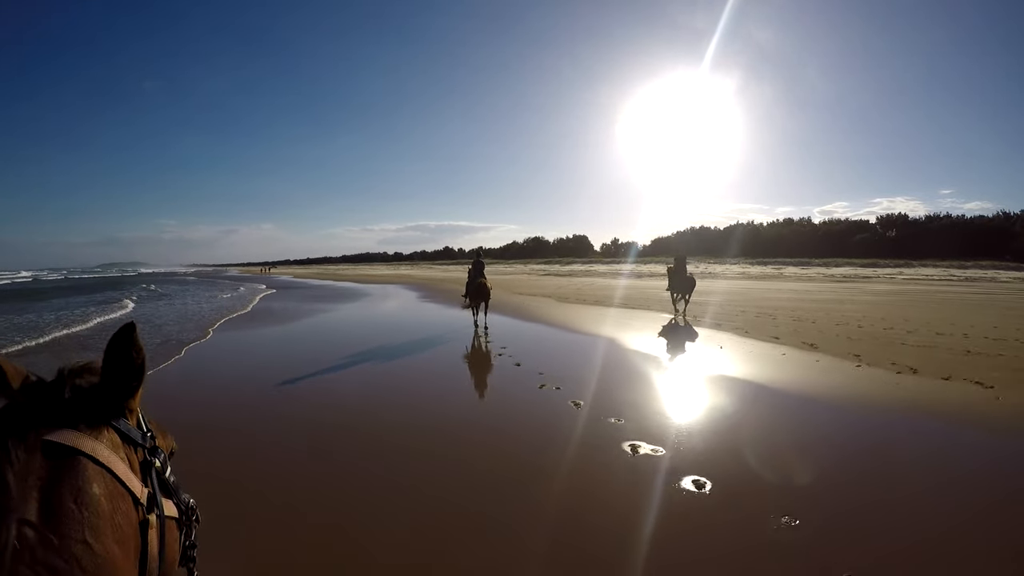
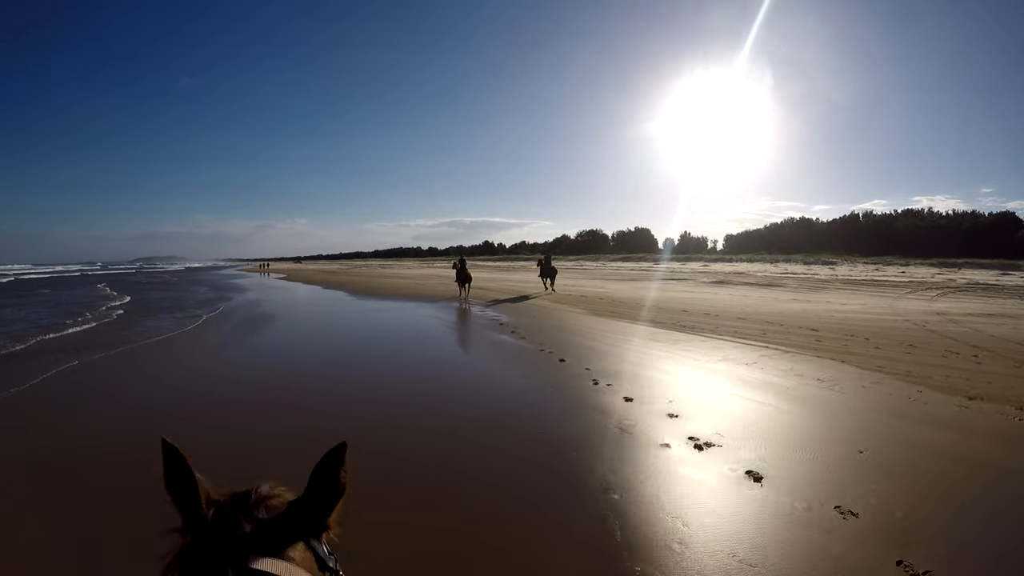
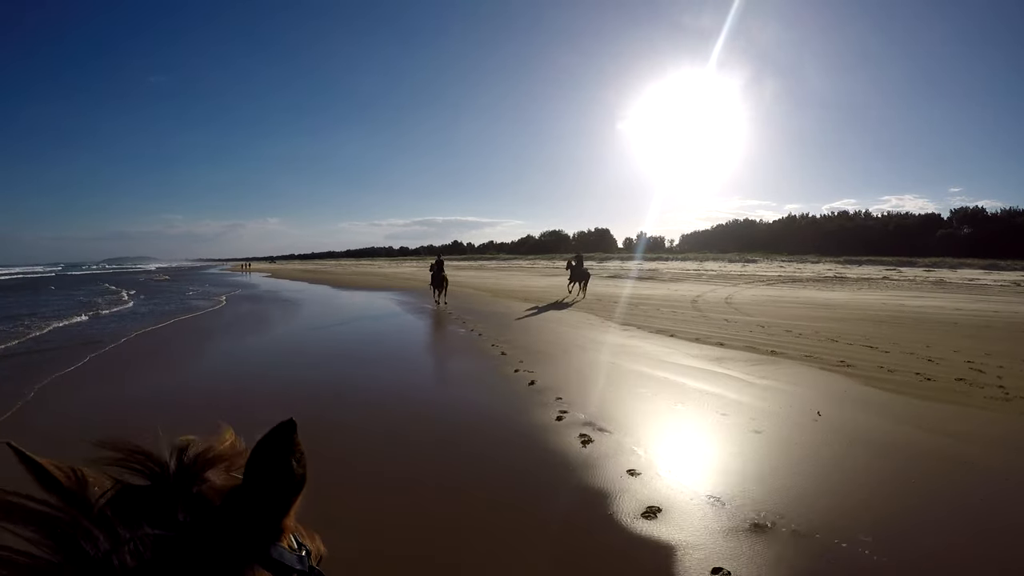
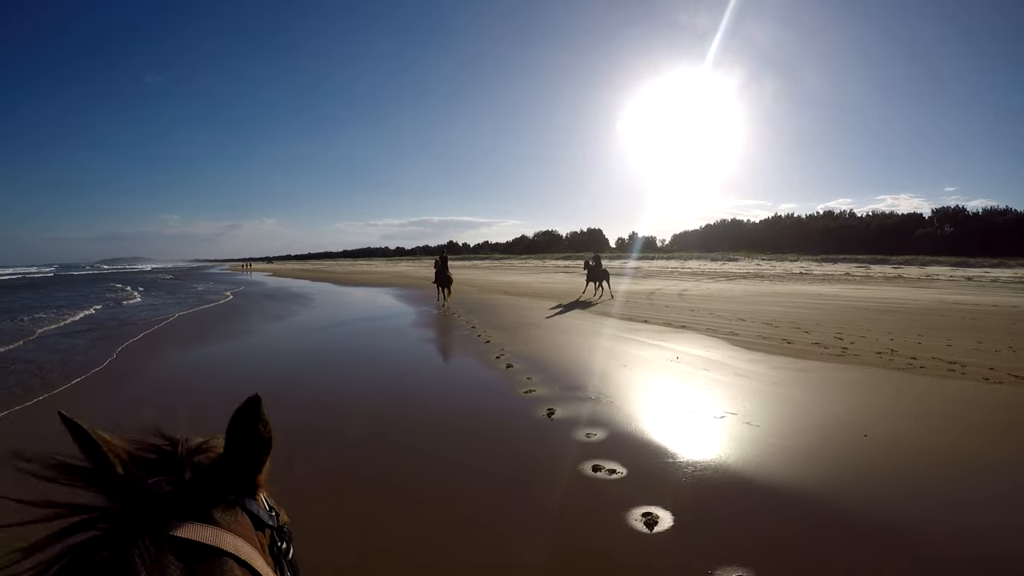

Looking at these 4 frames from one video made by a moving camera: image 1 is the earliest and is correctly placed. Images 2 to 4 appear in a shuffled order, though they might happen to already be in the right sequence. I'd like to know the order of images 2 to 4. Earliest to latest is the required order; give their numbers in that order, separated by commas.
4, 3, 2
